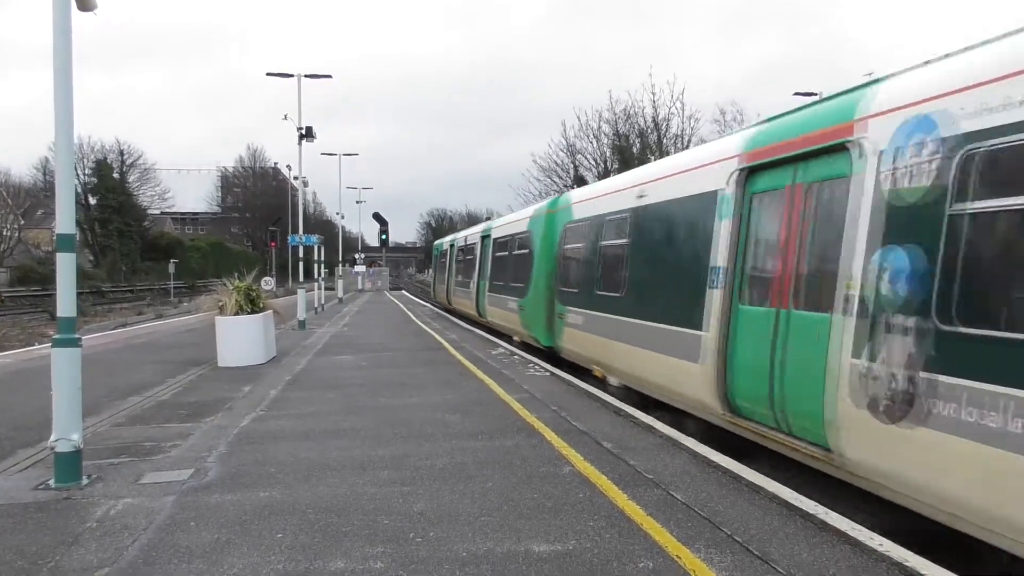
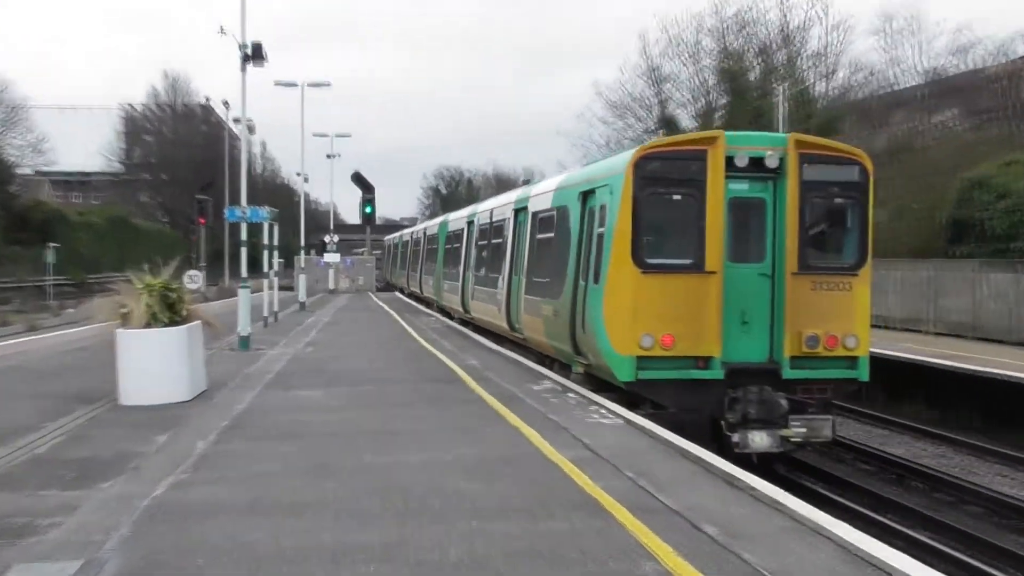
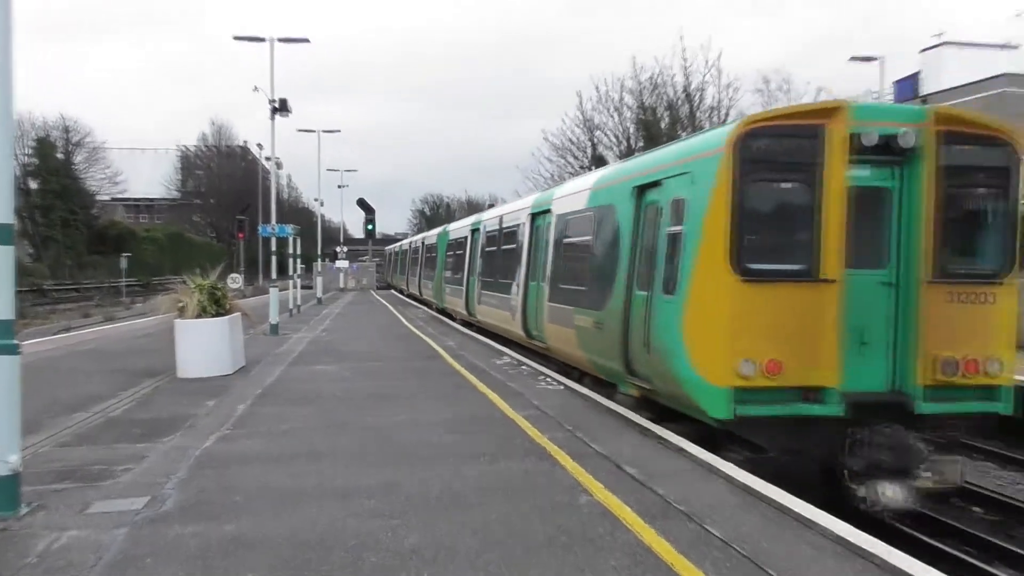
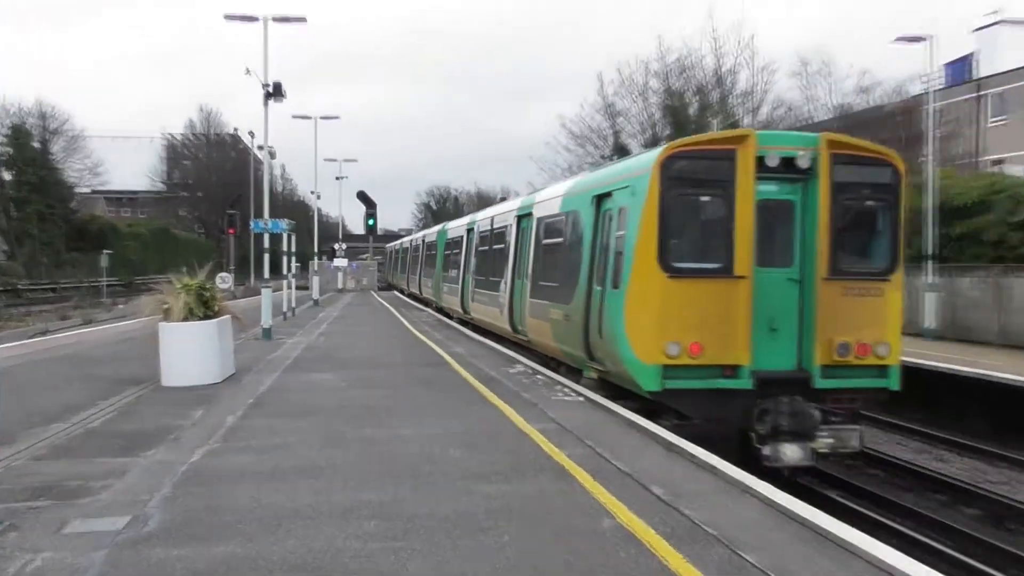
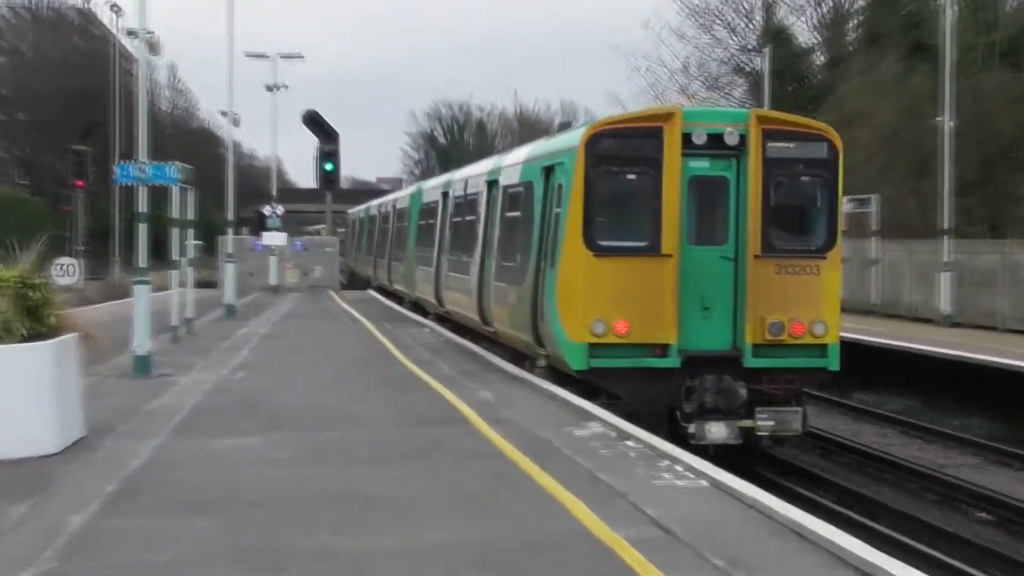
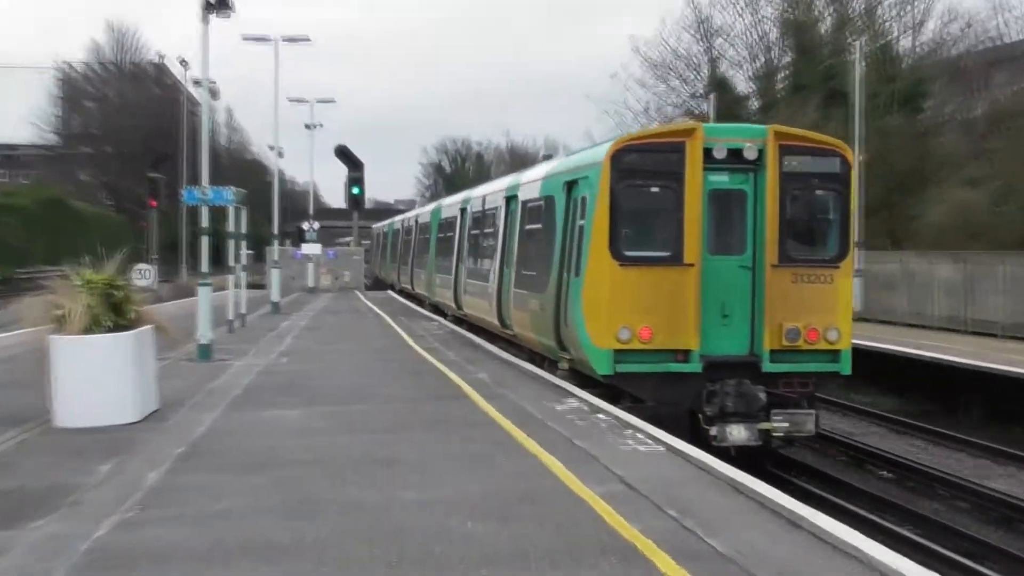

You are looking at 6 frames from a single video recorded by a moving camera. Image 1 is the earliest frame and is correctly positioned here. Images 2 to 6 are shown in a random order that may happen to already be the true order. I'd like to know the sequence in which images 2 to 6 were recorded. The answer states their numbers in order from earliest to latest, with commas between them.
3, 4, 2, 6, 5
